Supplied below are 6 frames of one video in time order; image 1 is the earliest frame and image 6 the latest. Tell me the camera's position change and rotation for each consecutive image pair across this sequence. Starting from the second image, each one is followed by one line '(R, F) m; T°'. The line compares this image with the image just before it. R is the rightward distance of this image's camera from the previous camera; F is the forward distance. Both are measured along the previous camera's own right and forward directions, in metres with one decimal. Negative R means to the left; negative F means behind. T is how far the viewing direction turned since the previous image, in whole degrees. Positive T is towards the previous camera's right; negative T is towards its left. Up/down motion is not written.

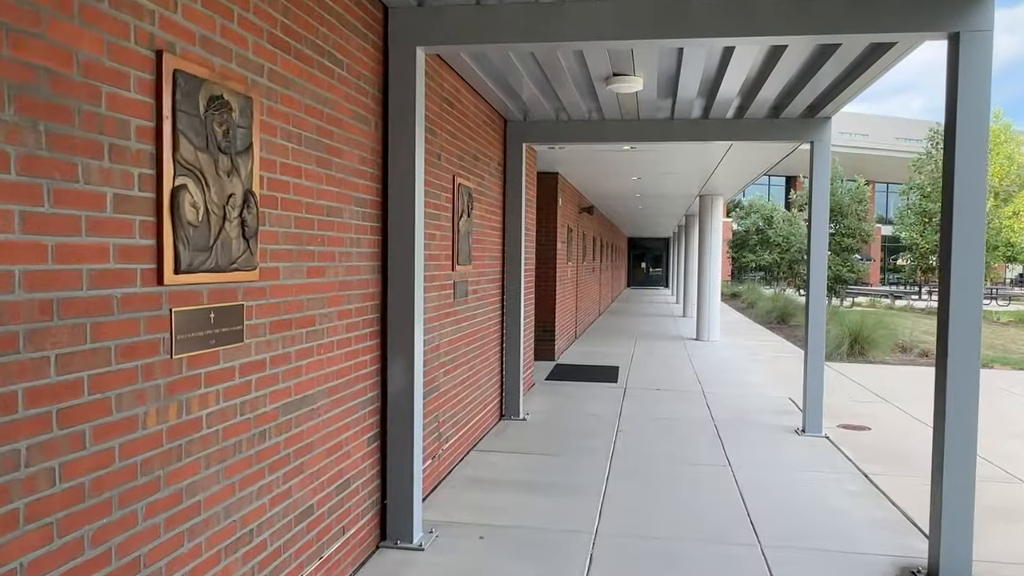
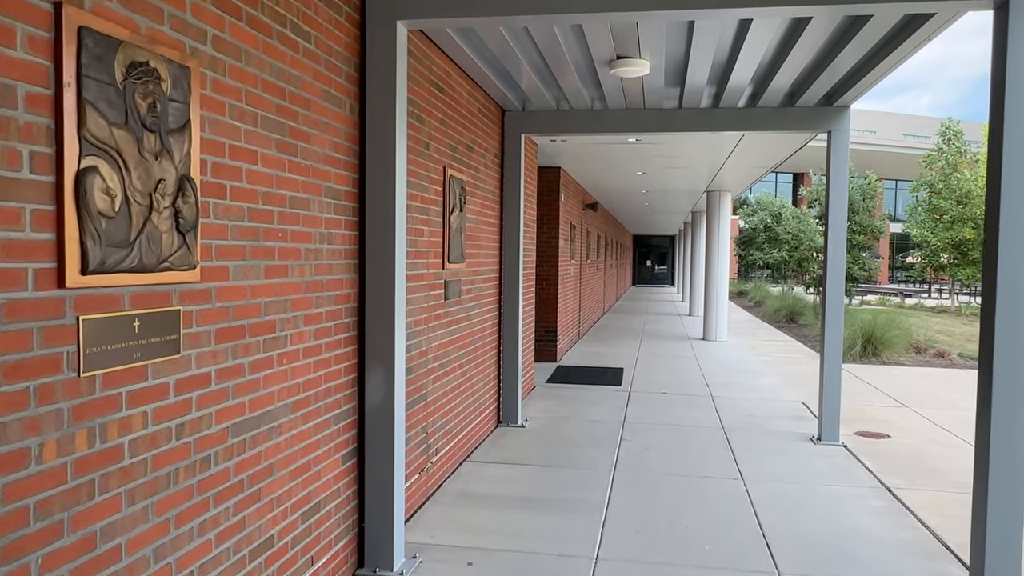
(+0.1, +0.4) m; -1°
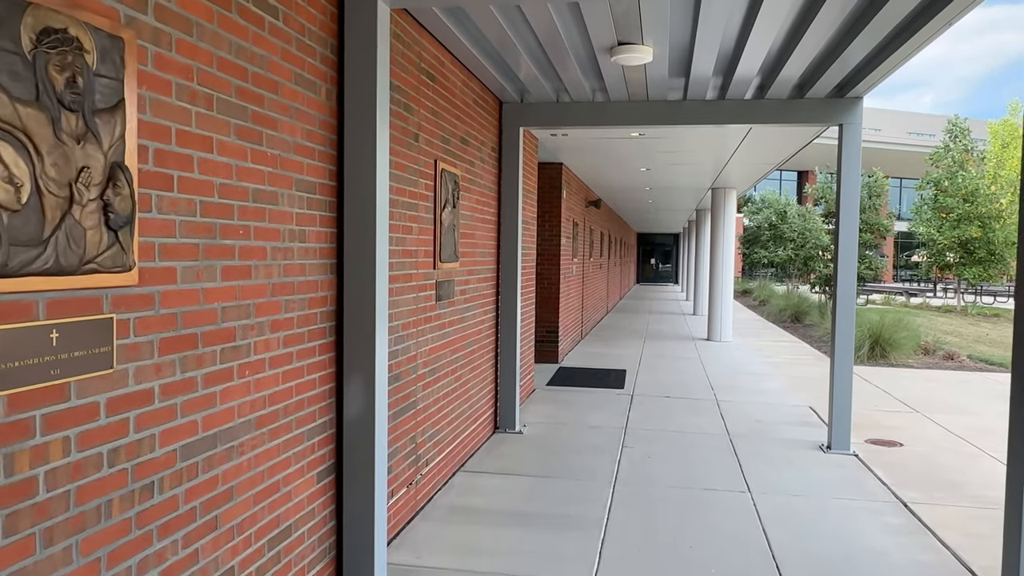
(+0.1, +0.3) m; 0°
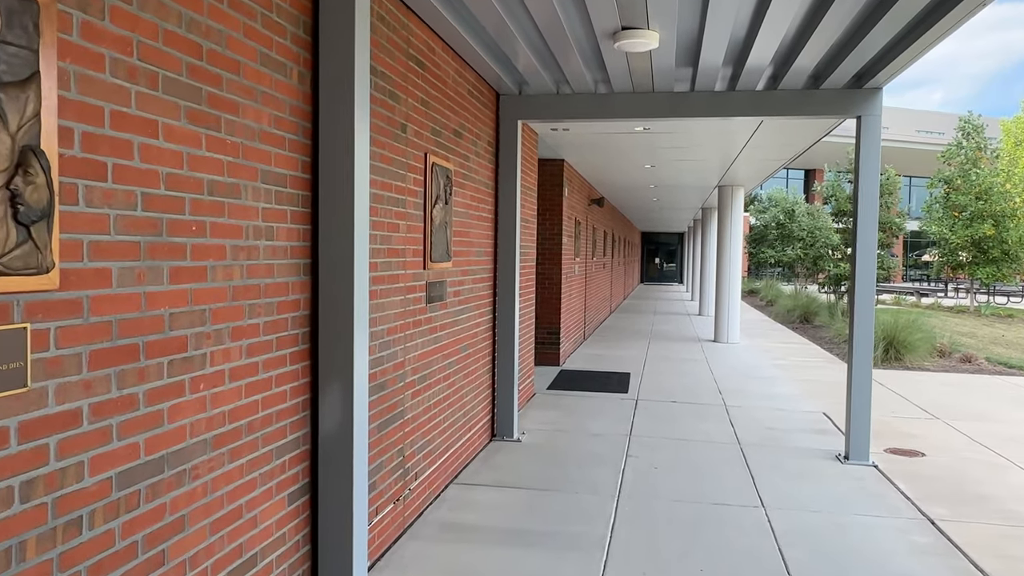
(+0.1, +0.3) m; -1°
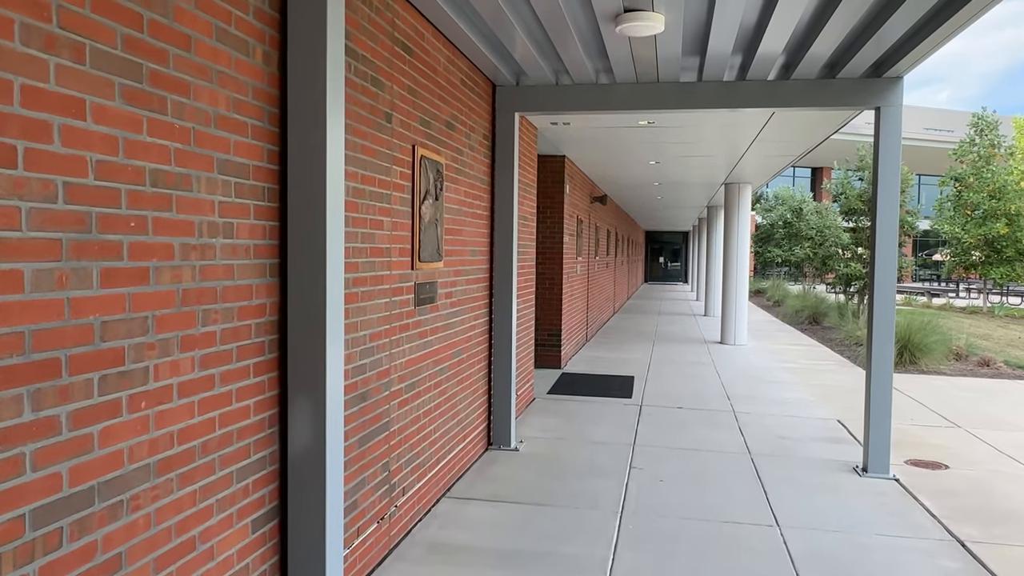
(+0.1, +0.3) m; -1°
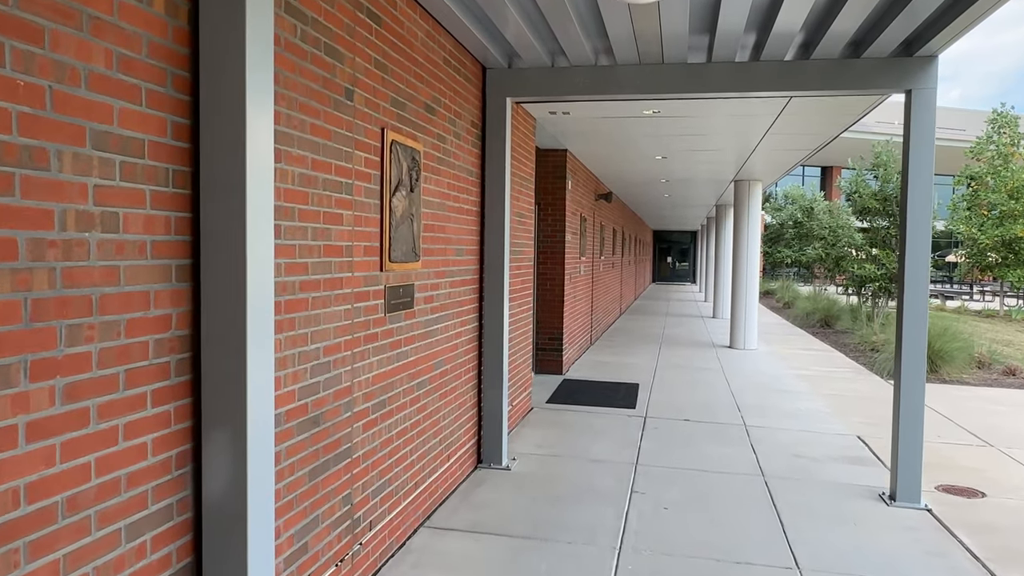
(+0.2, +0.6) m; -1°
